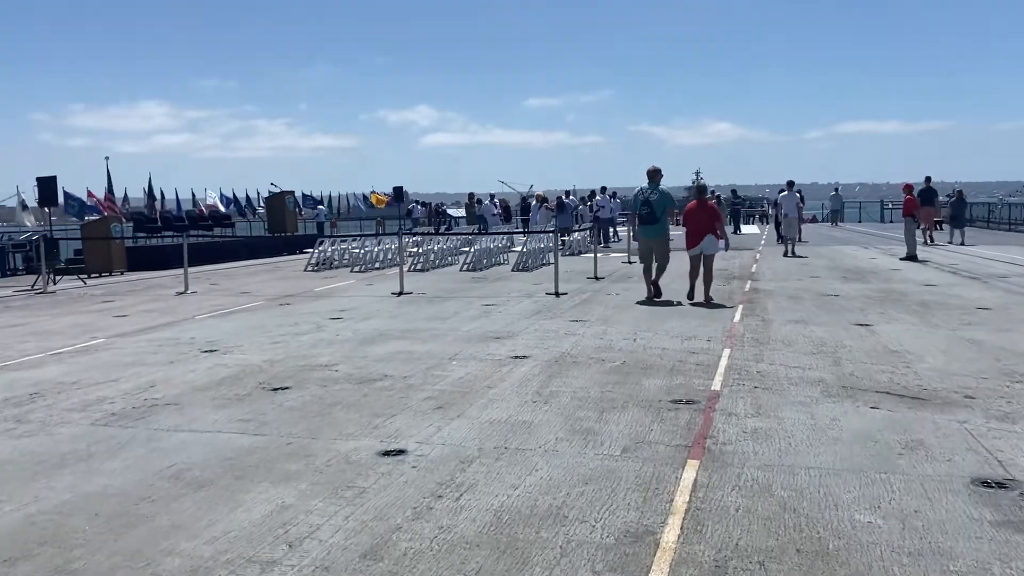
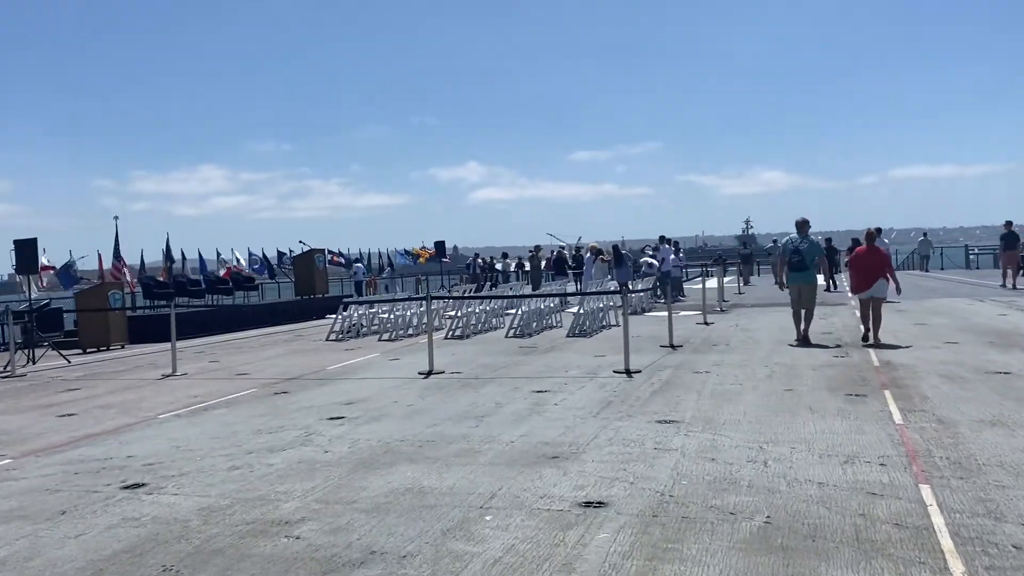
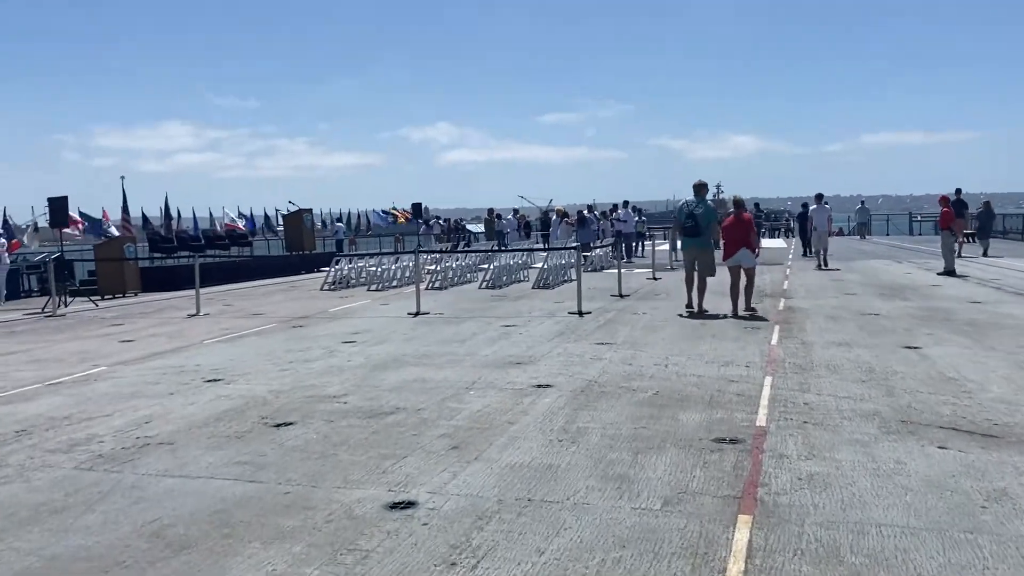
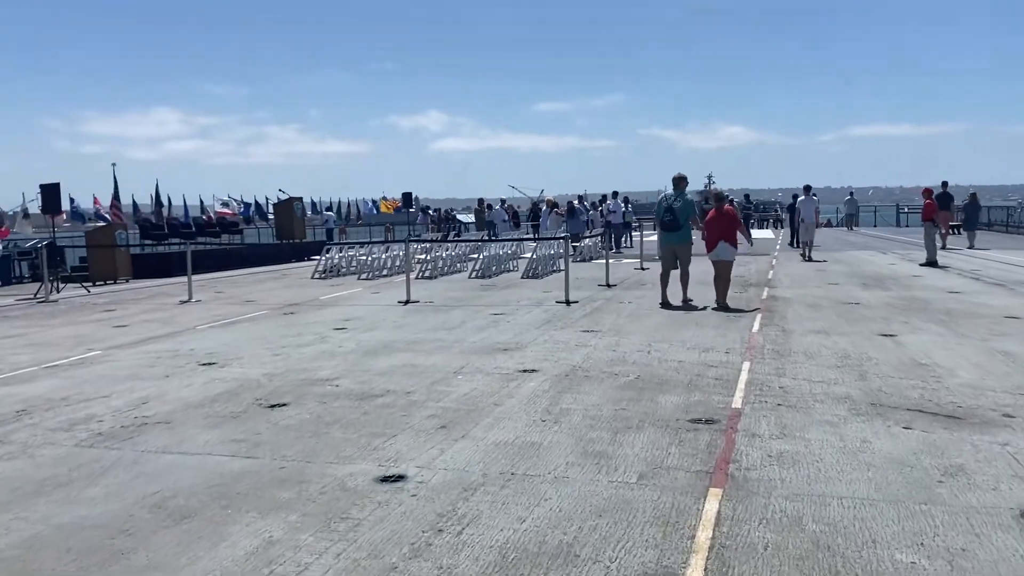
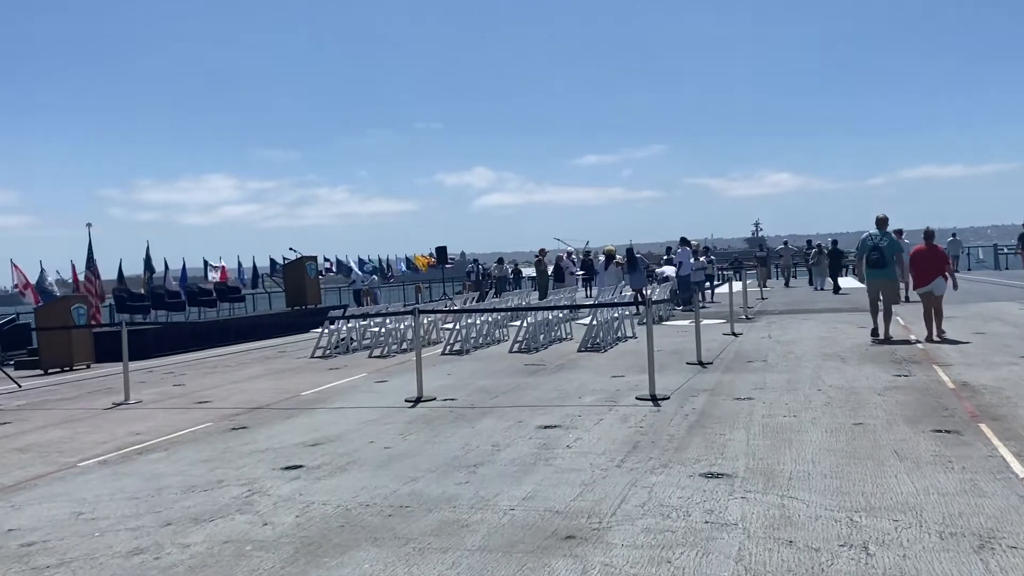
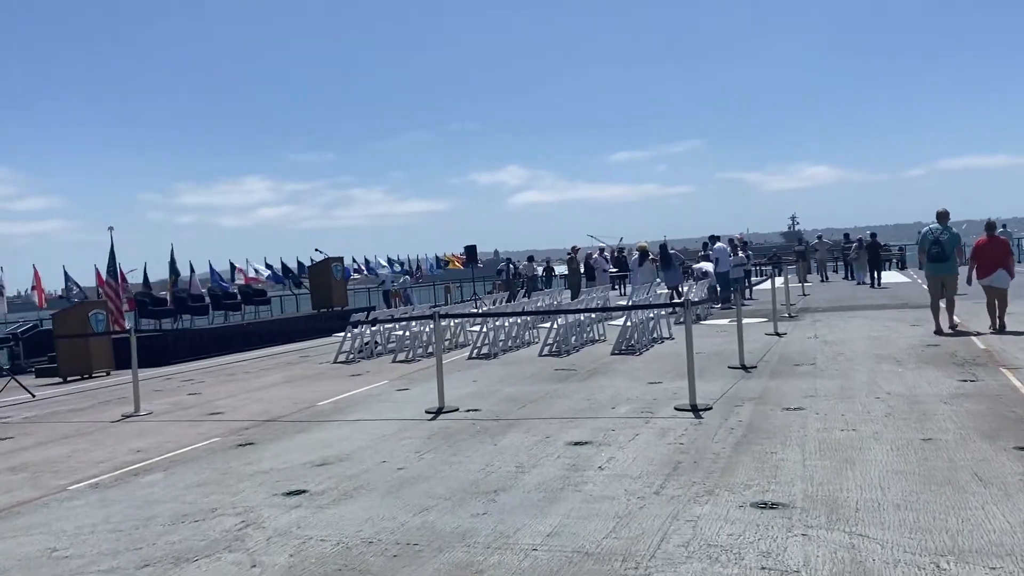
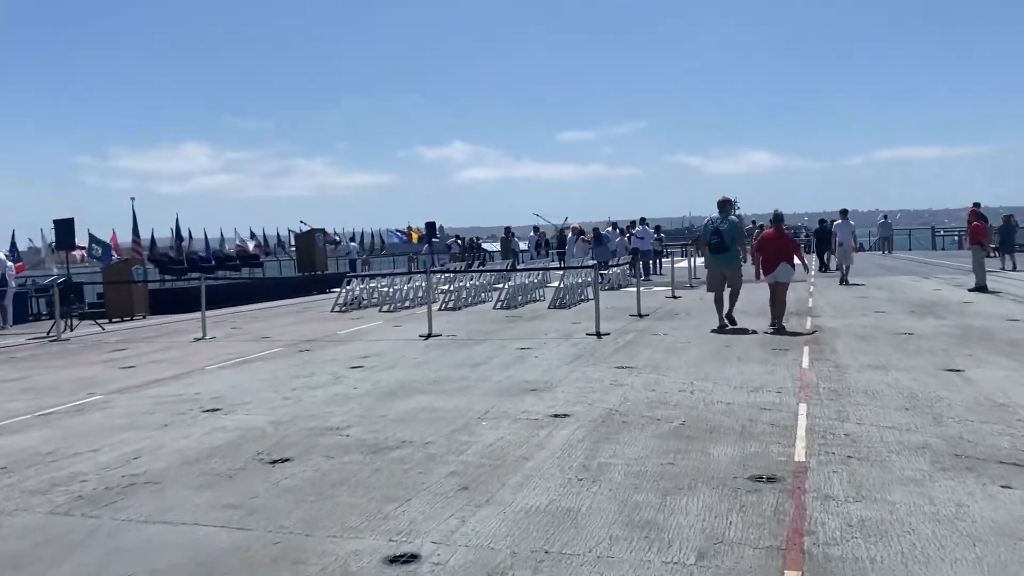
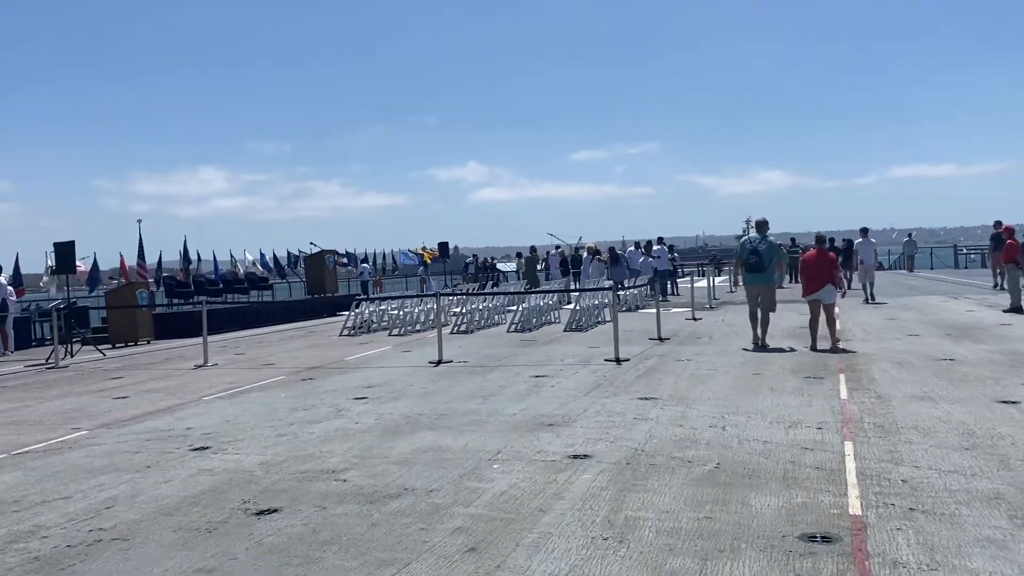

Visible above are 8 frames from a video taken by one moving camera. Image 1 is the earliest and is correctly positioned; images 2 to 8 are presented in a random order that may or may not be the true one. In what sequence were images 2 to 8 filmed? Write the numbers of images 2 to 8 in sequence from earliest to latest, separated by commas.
4, 3, 7, 8, 2, 5, 6
